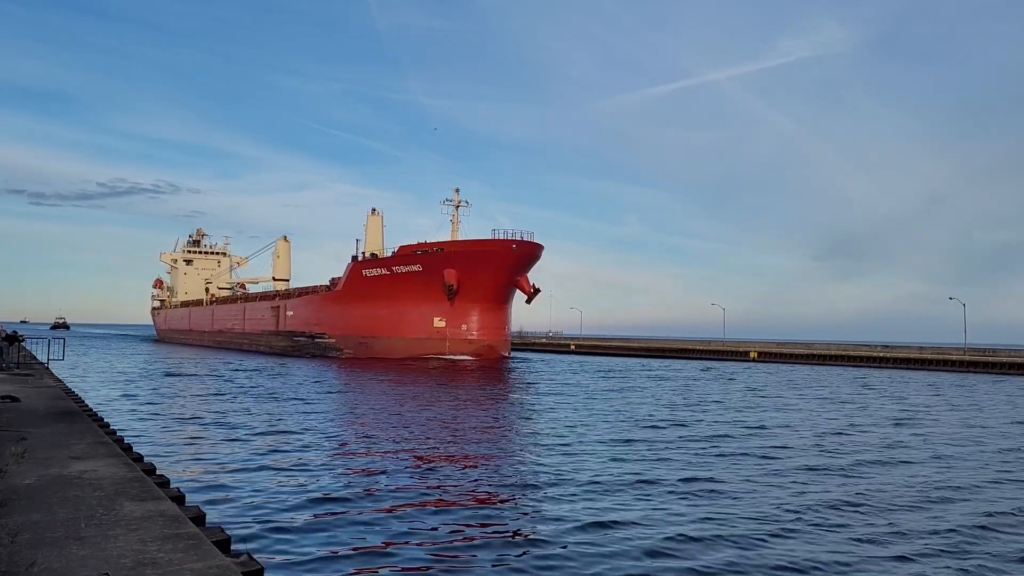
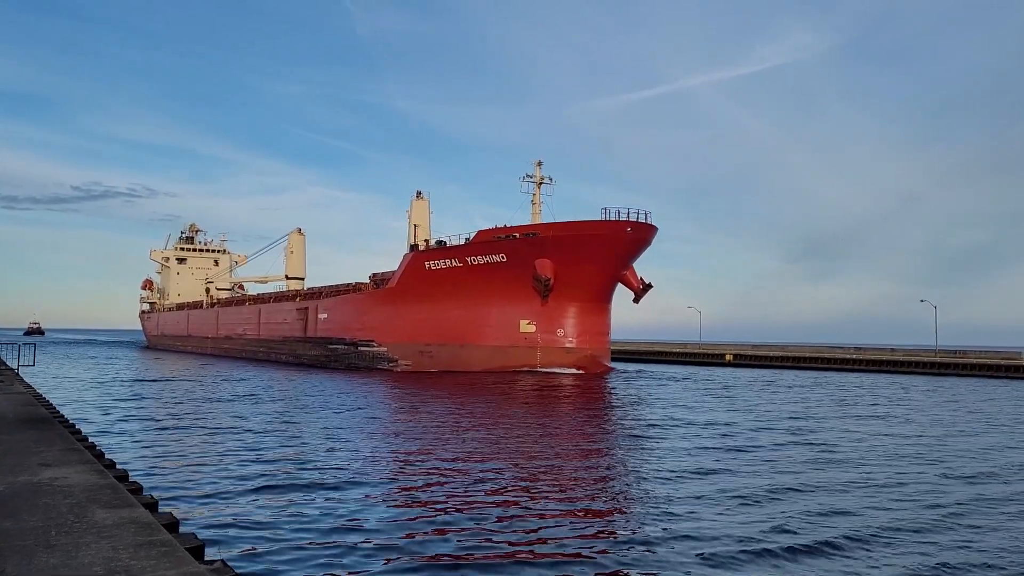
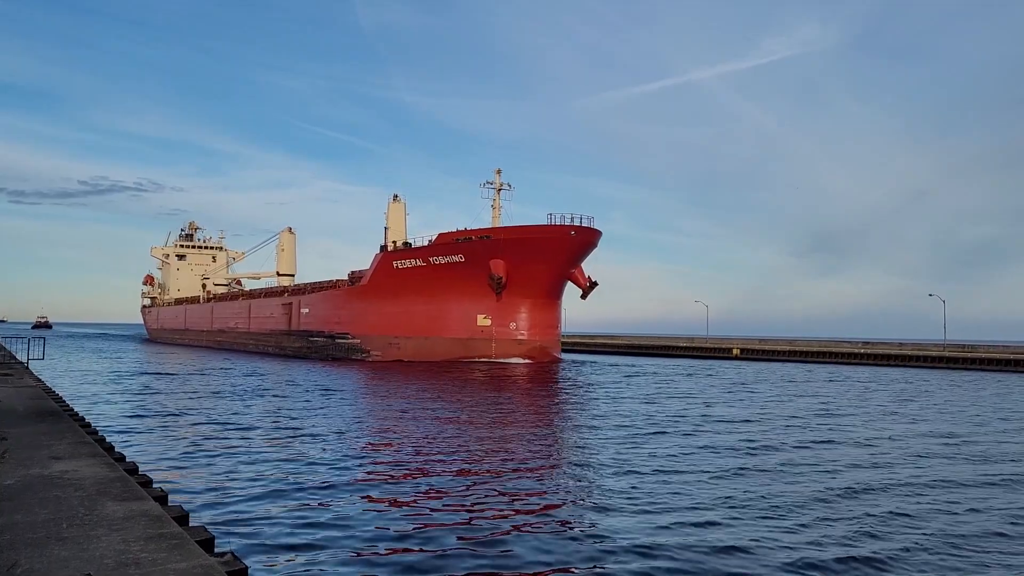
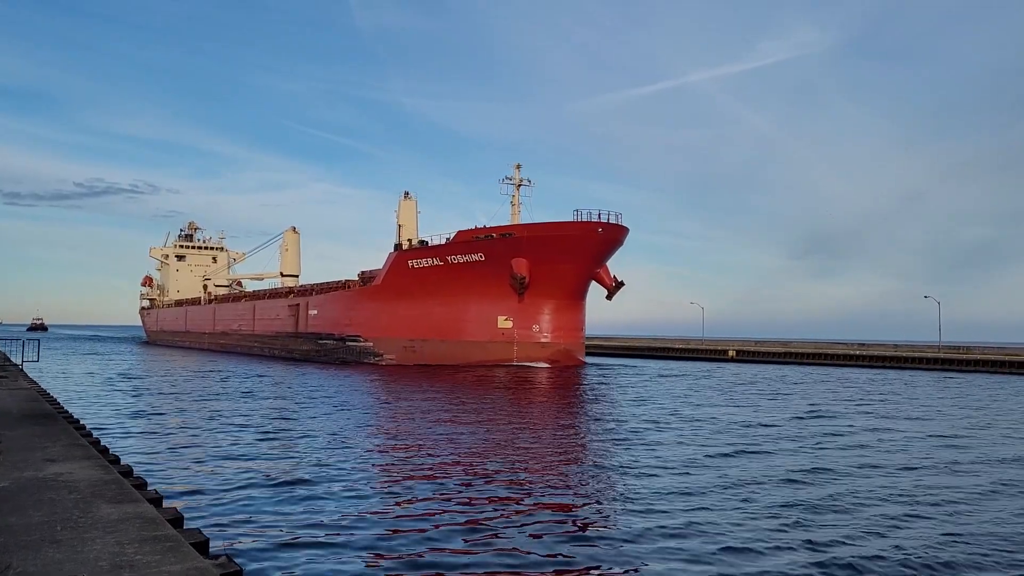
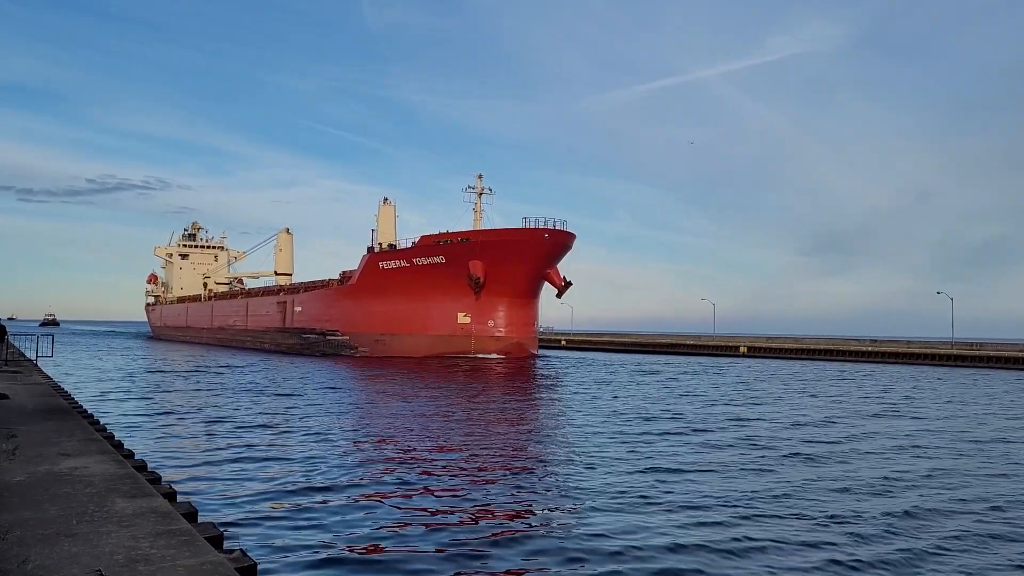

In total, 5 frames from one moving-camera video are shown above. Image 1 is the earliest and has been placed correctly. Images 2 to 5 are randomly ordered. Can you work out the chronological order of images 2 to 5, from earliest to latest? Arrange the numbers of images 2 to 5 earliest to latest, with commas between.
5, 3, 4, 2
